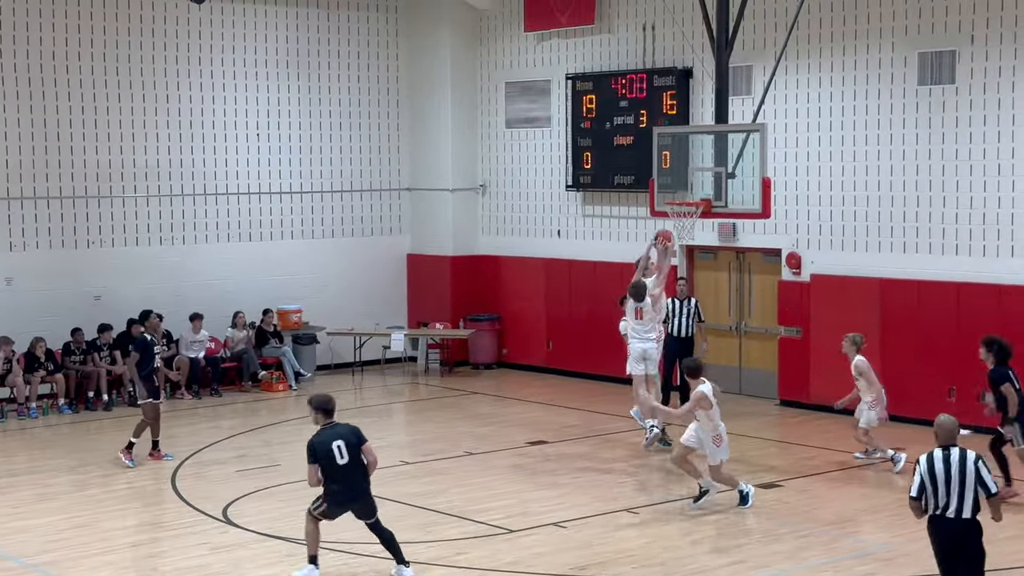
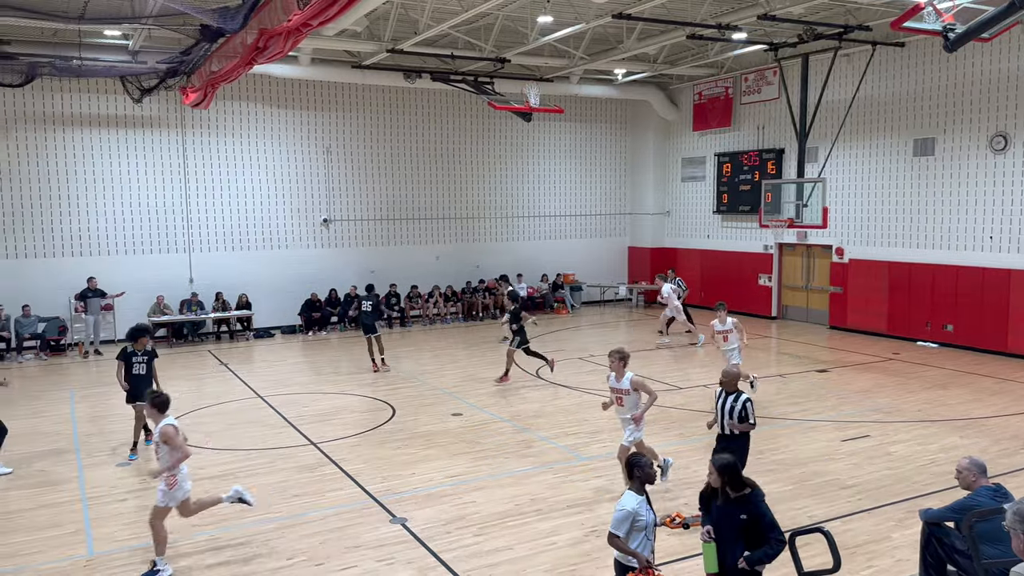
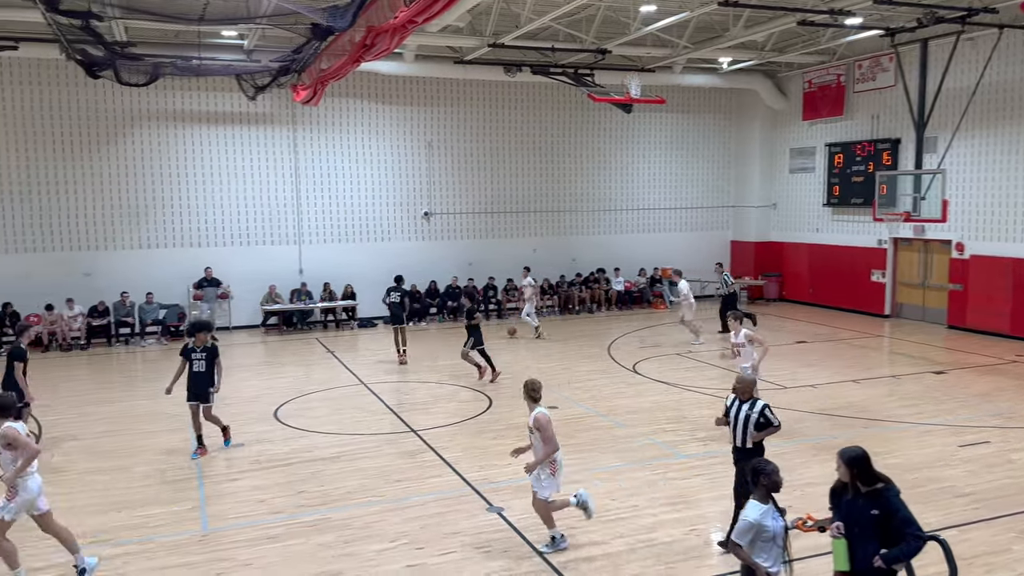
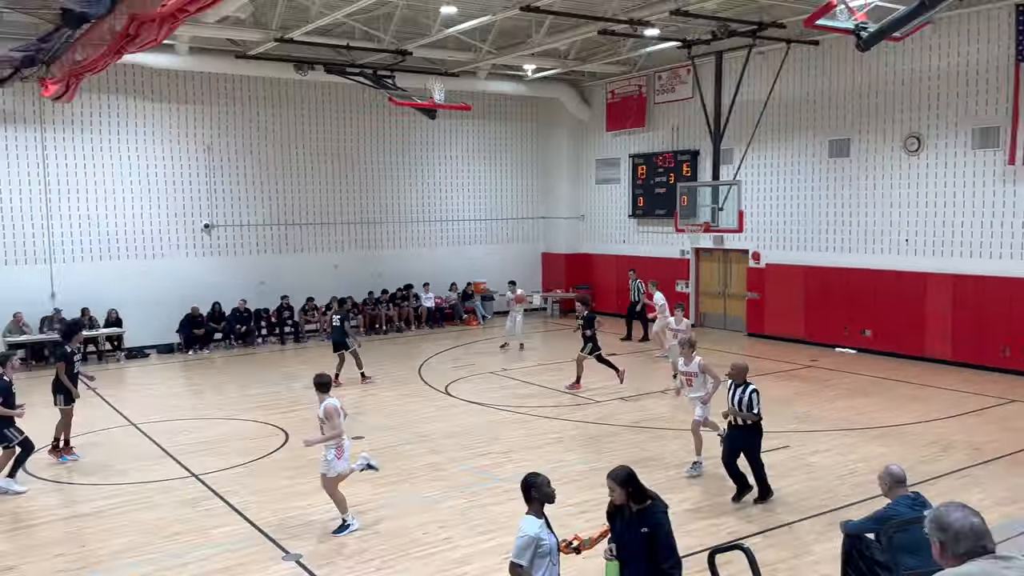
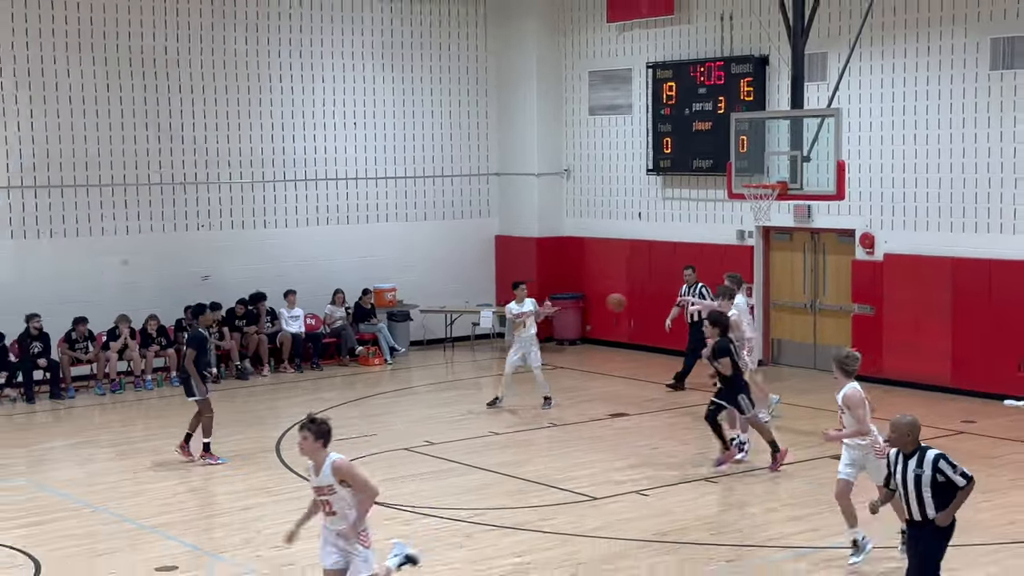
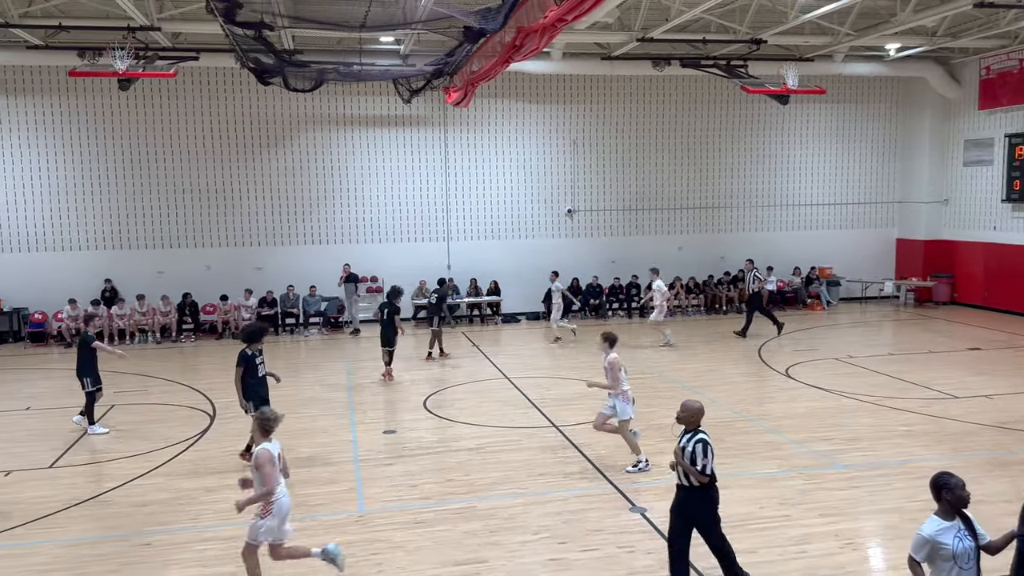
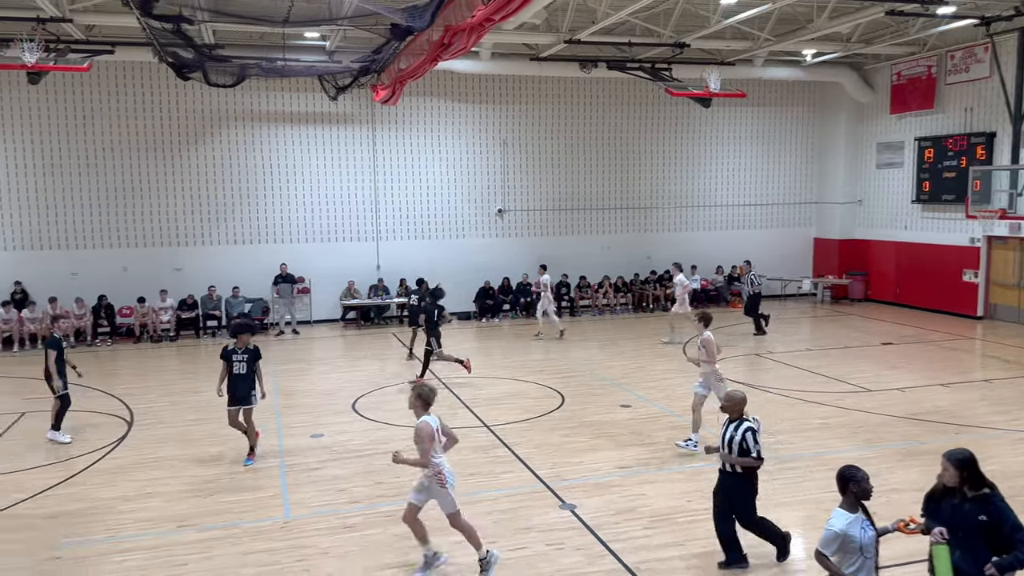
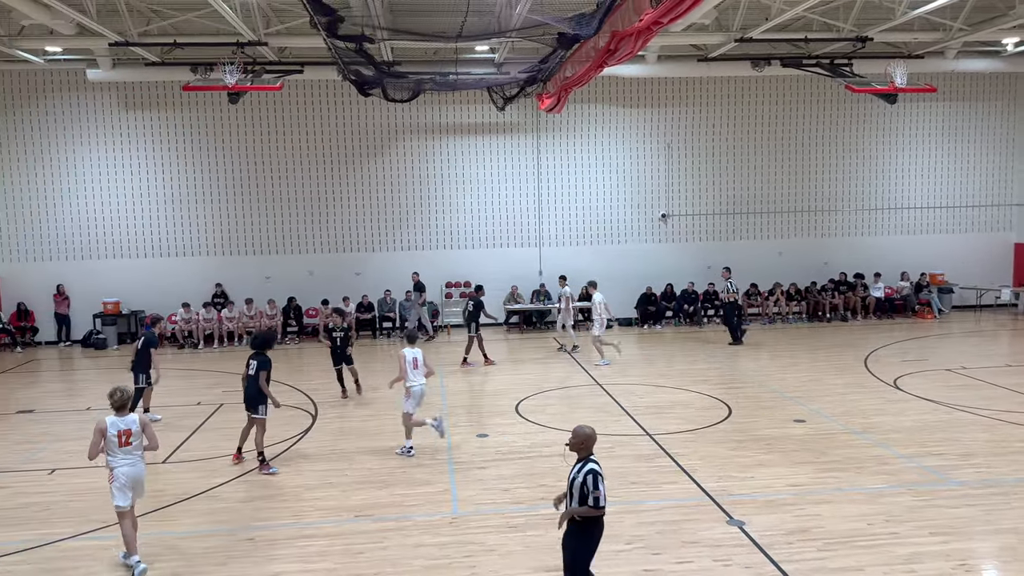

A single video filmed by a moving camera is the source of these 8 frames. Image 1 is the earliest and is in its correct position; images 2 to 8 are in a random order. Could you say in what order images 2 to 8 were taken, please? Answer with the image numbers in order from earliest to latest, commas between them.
5, 4, 2, 3, 7, 6, 8
